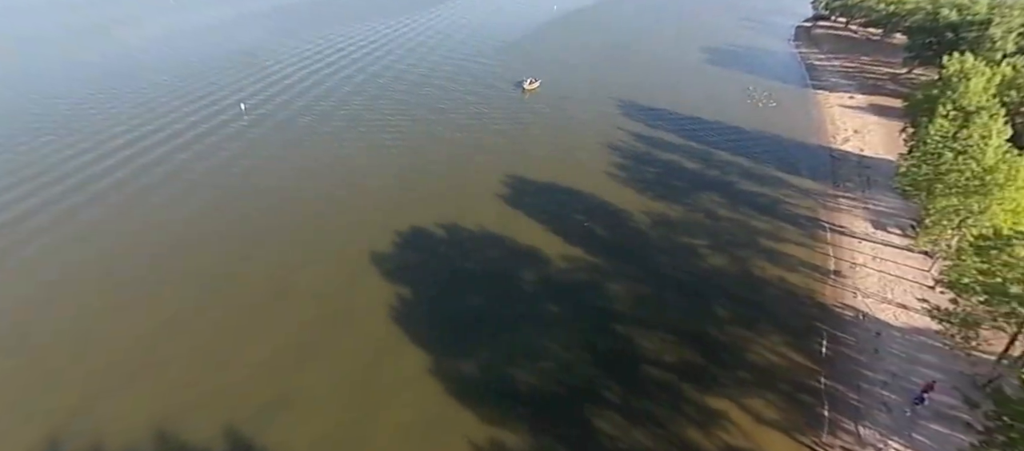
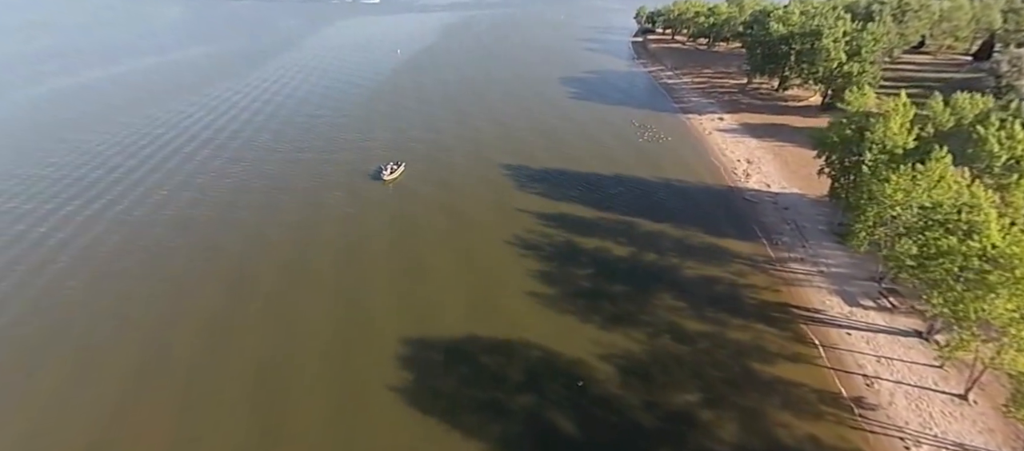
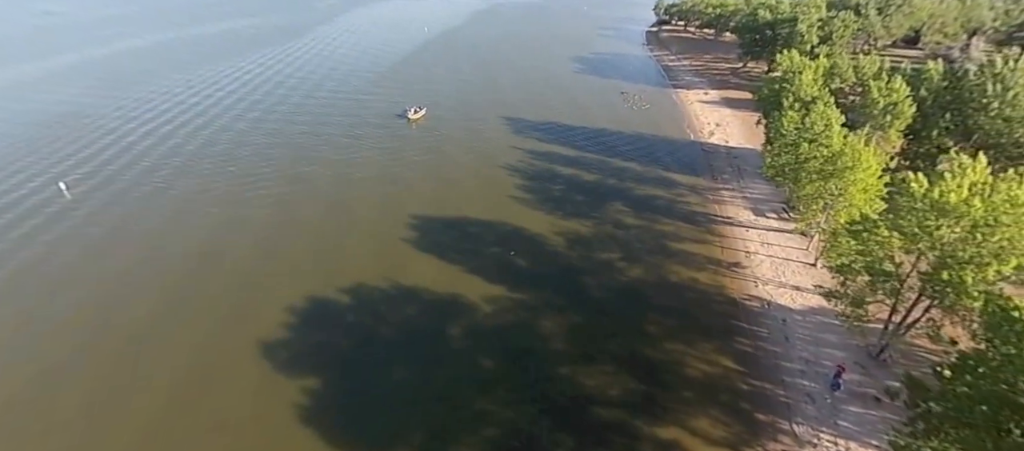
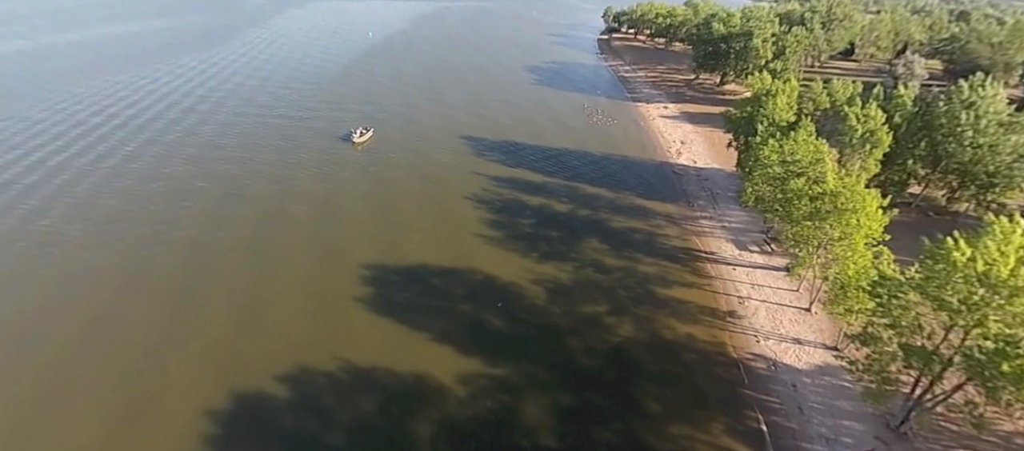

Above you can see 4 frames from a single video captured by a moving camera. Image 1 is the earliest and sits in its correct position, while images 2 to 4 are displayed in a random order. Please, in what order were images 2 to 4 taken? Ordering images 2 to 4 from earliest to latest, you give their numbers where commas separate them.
3, 4, 2
